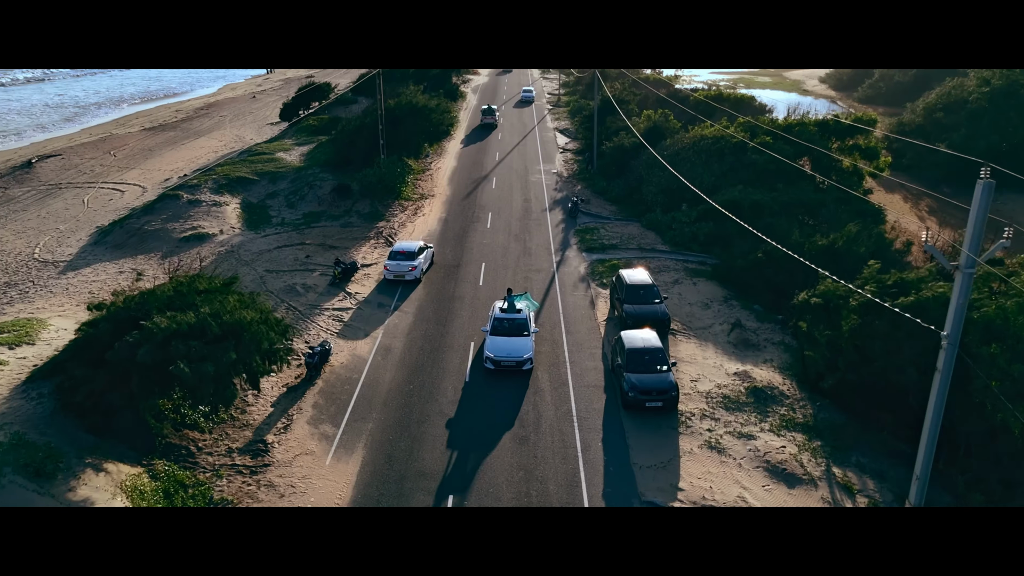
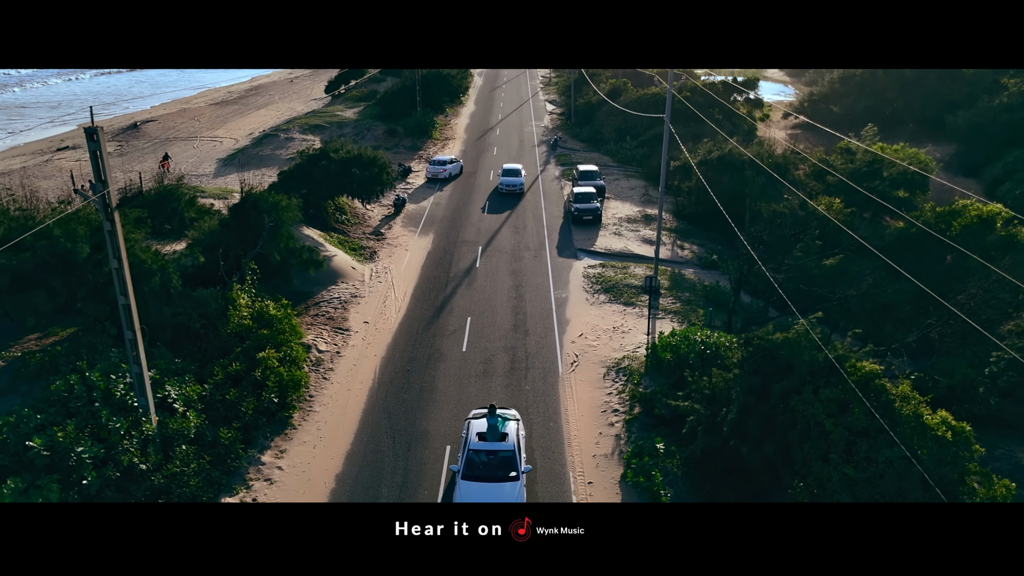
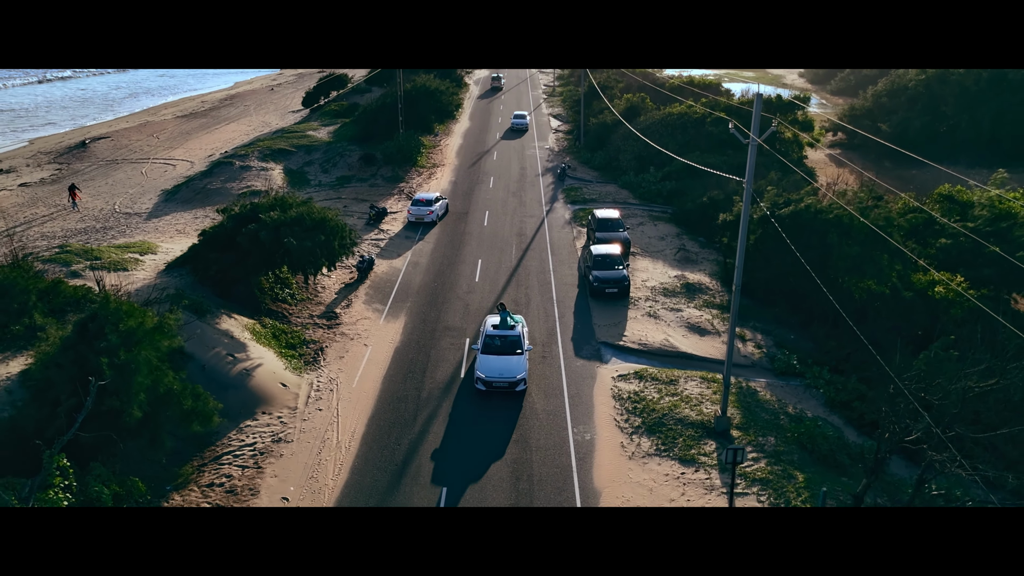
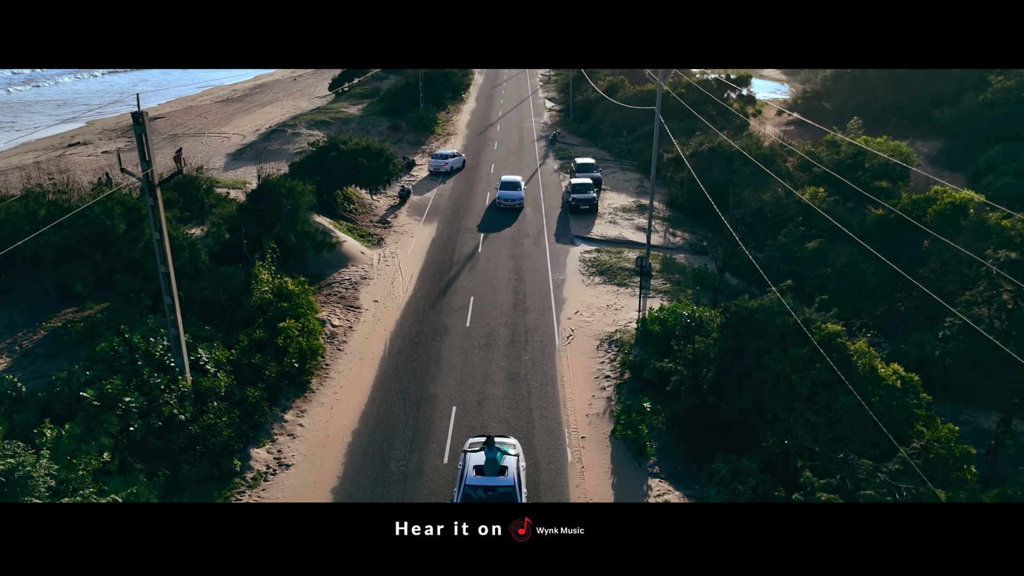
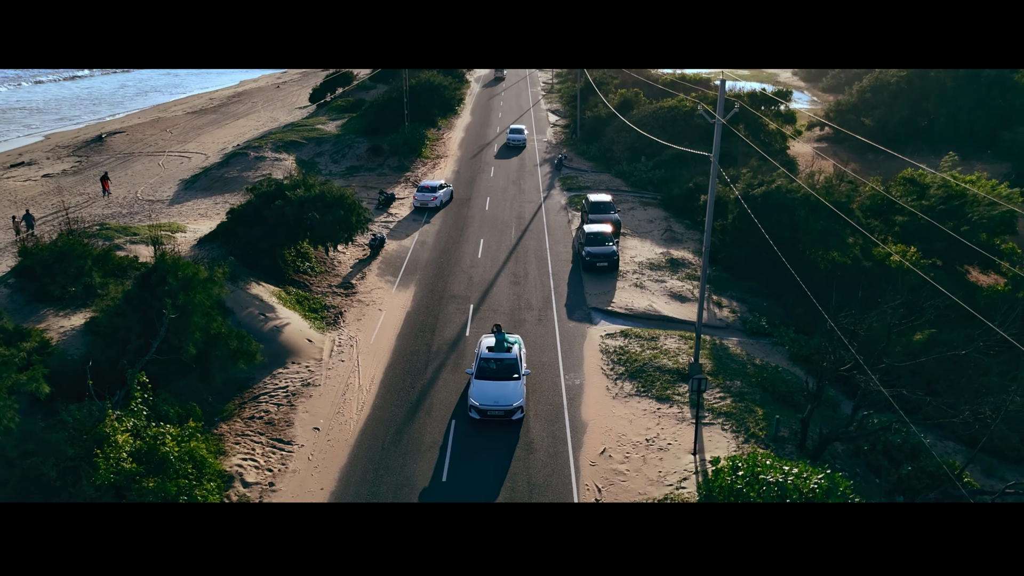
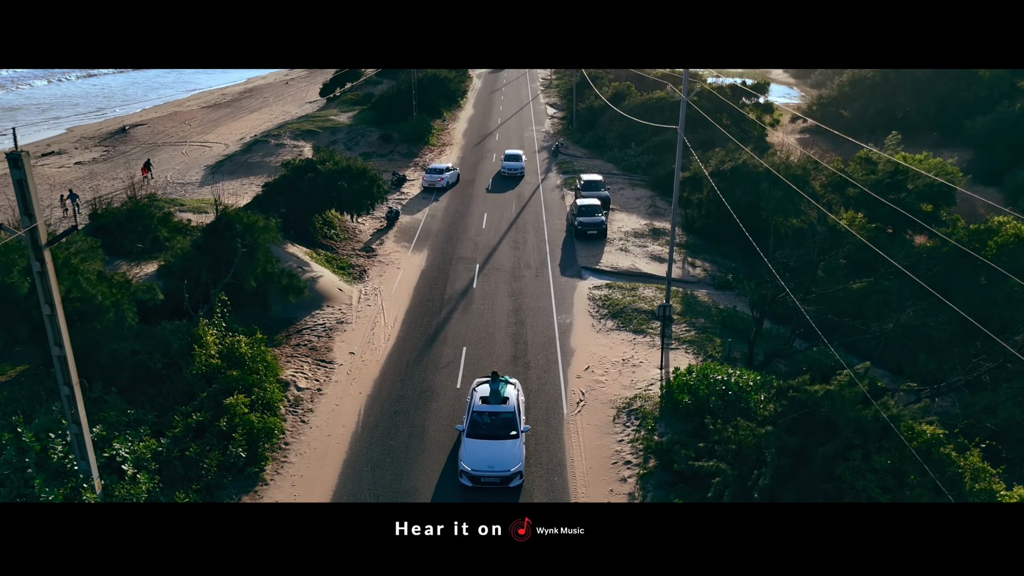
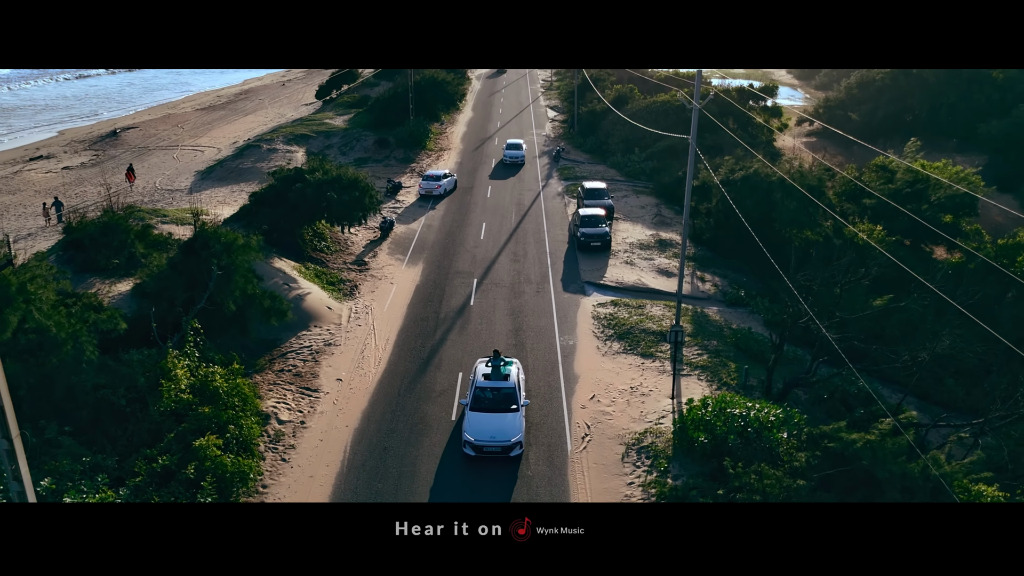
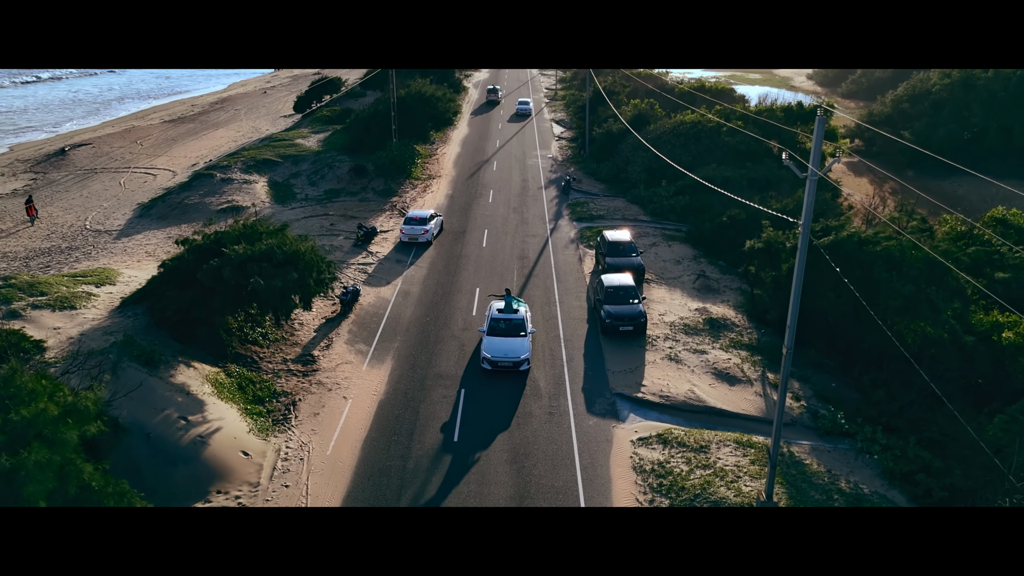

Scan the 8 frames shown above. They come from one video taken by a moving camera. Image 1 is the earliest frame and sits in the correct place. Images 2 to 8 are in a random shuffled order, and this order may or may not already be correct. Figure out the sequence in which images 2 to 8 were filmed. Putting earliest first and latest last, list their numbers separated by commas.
8, 3, 5, 7, 6, 2, 4
